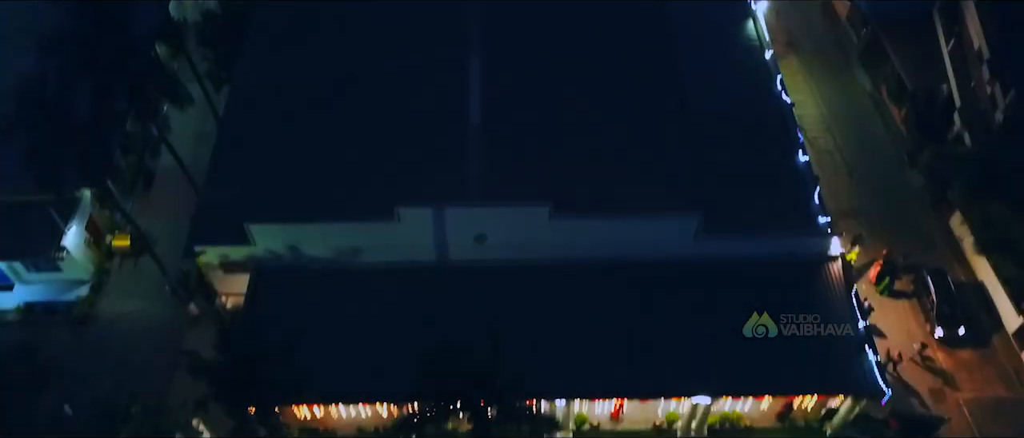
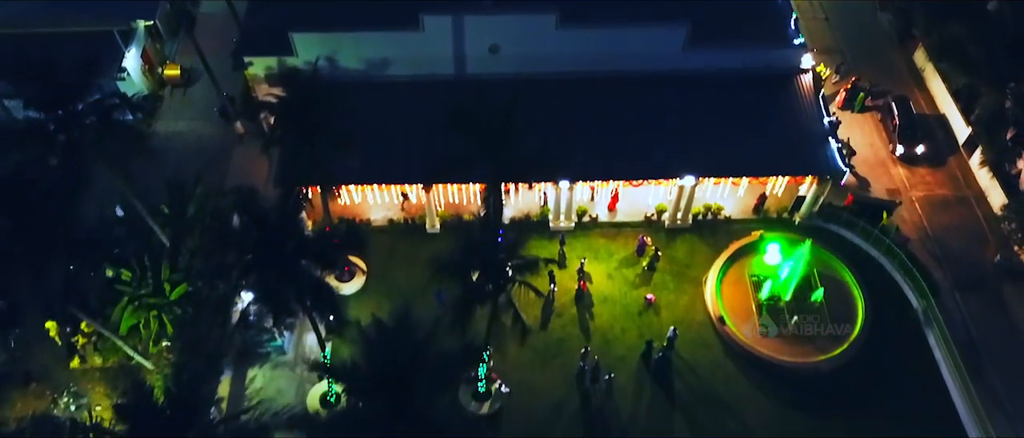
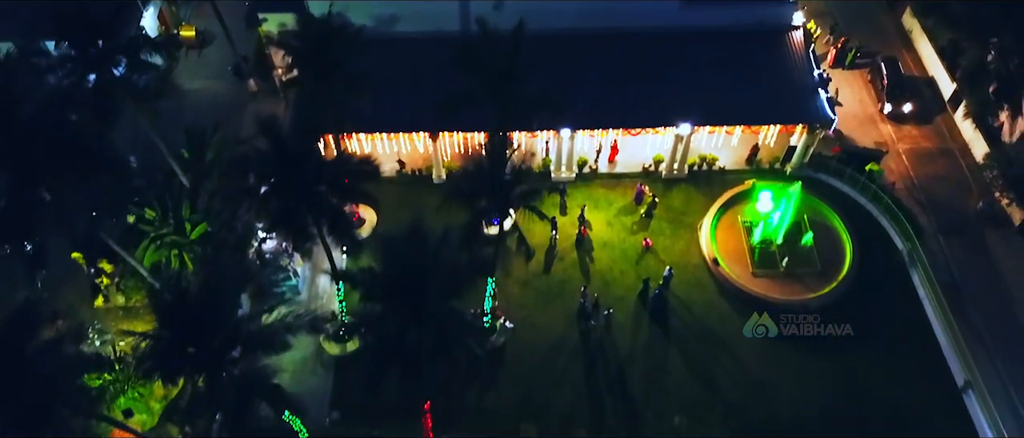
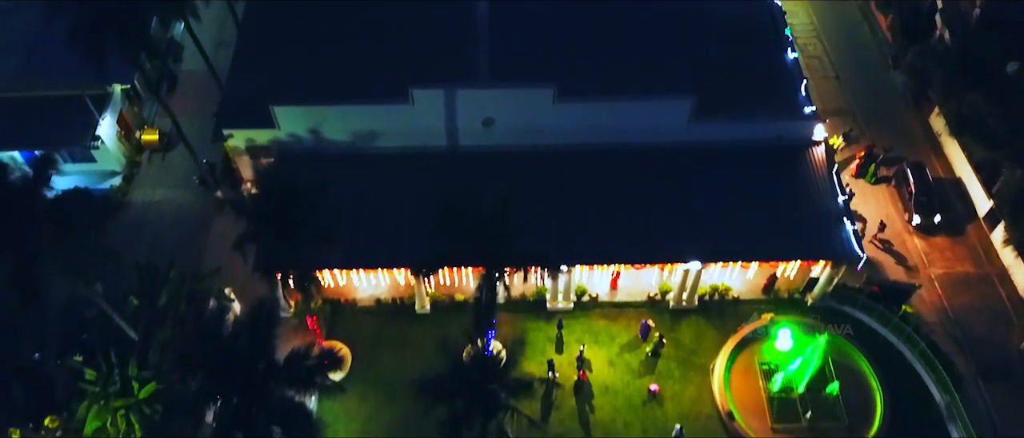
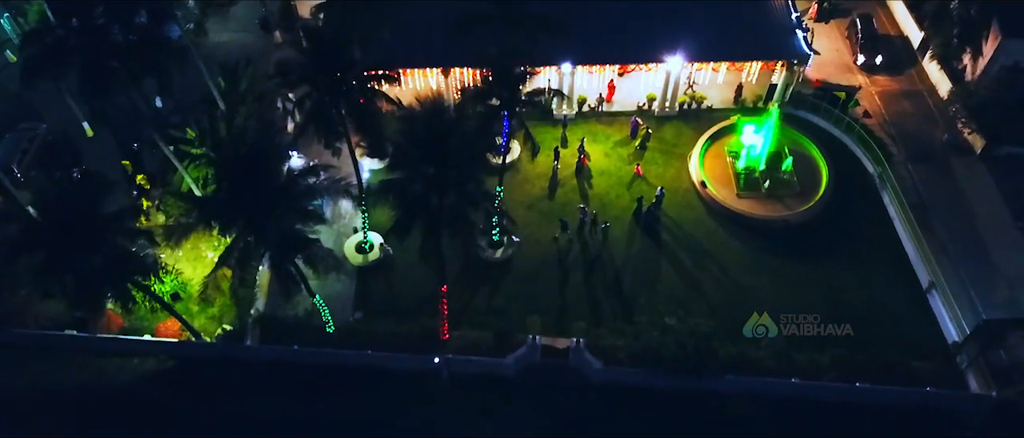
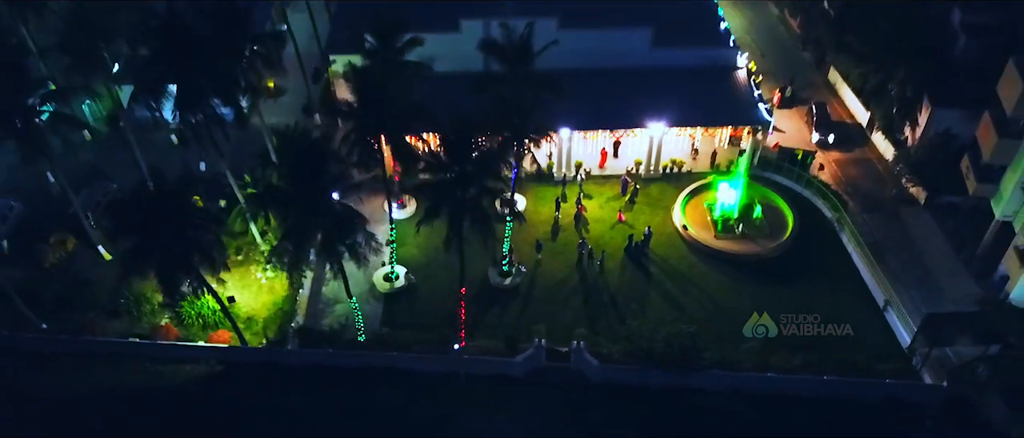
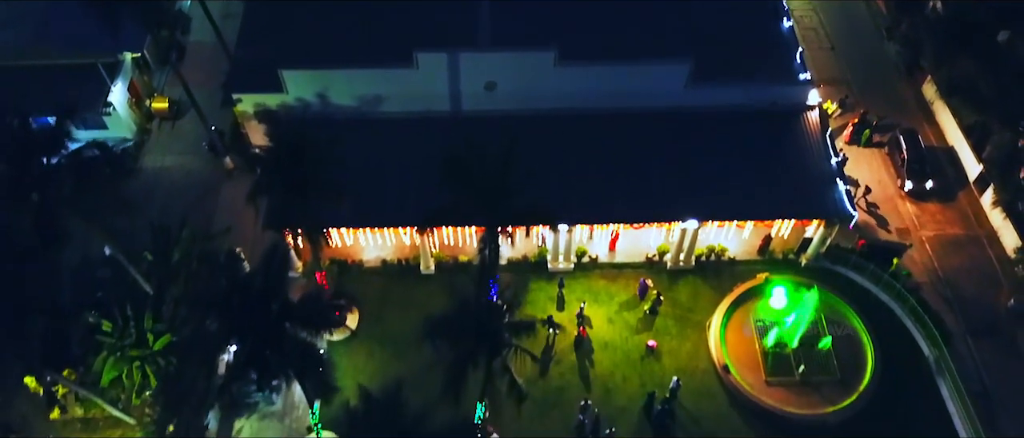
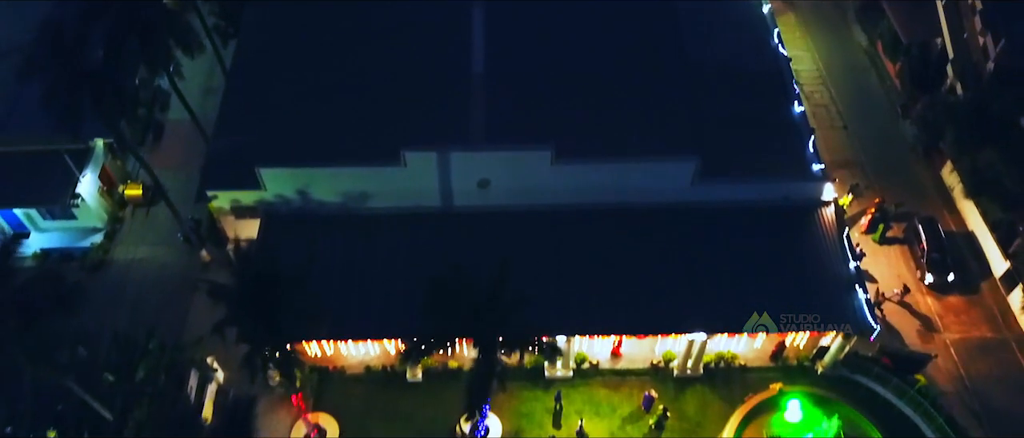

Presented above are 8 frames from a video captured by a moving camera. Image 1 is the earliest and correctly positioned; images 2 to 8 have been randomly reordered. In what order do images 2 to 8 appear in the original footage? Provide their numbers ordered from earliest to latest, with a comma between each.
8, 4, 7, 2, 3, 5, 6
